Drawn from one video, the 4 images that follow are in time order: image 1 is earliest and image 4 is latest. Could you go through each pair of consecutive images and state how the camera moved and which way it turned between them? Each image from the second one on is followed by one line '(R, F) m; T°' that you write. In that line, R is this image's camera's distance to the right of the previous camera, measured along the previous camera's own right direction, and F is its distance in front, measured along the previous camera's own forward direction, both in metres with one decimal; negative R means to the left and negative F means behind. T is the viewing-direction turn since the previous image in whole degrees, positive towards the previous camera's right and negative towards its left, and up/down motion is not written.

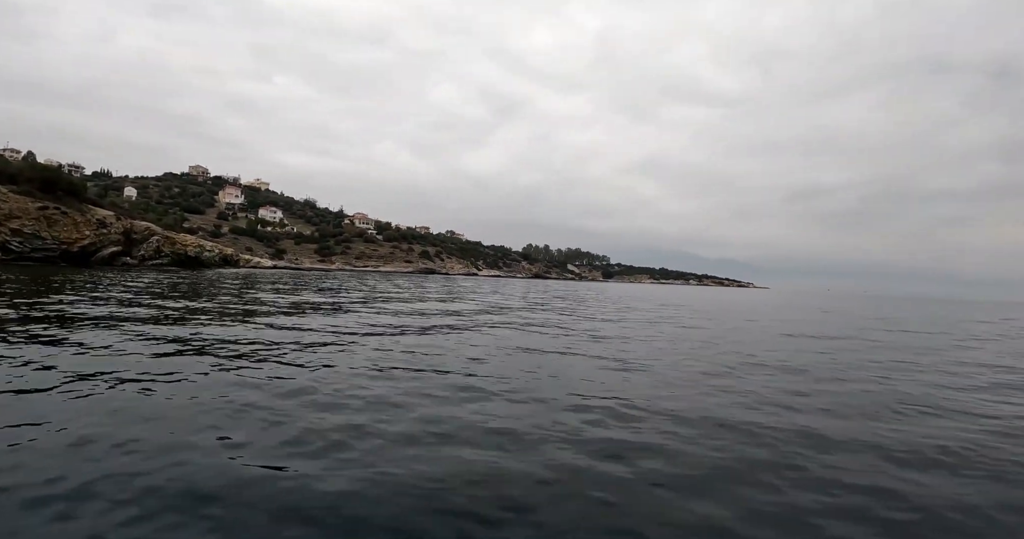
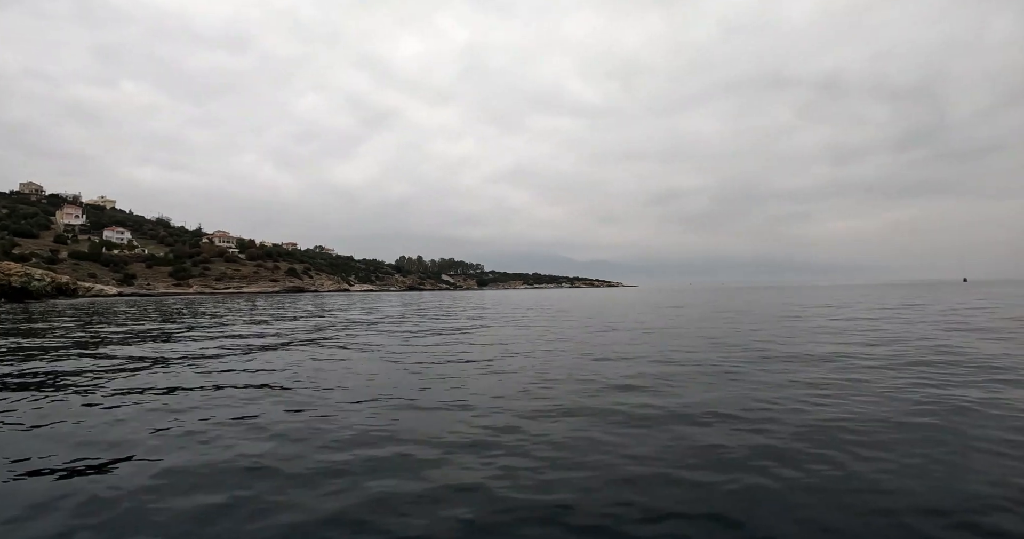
(-0.7, -0.6) m; +13°
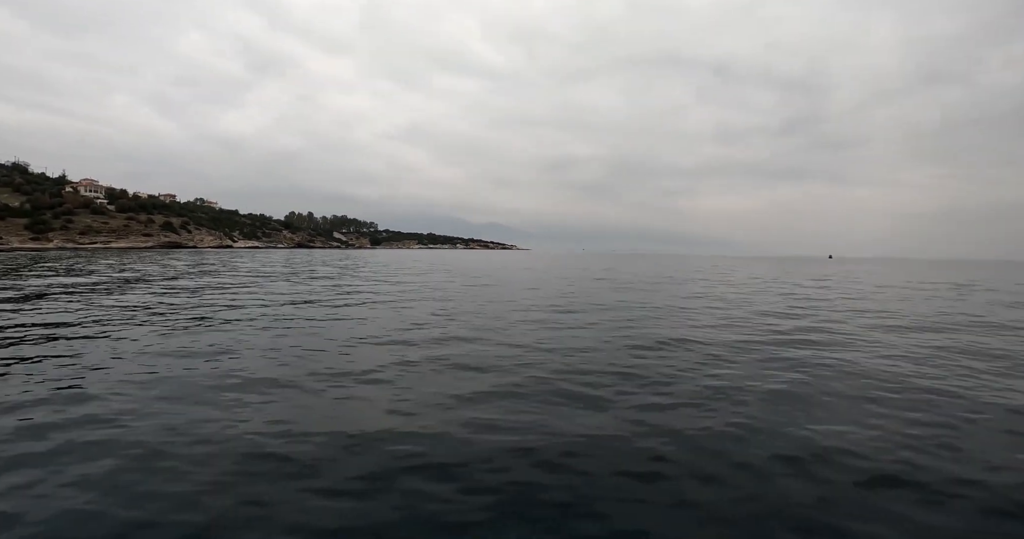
(-1.0, -0.3) m; +11°
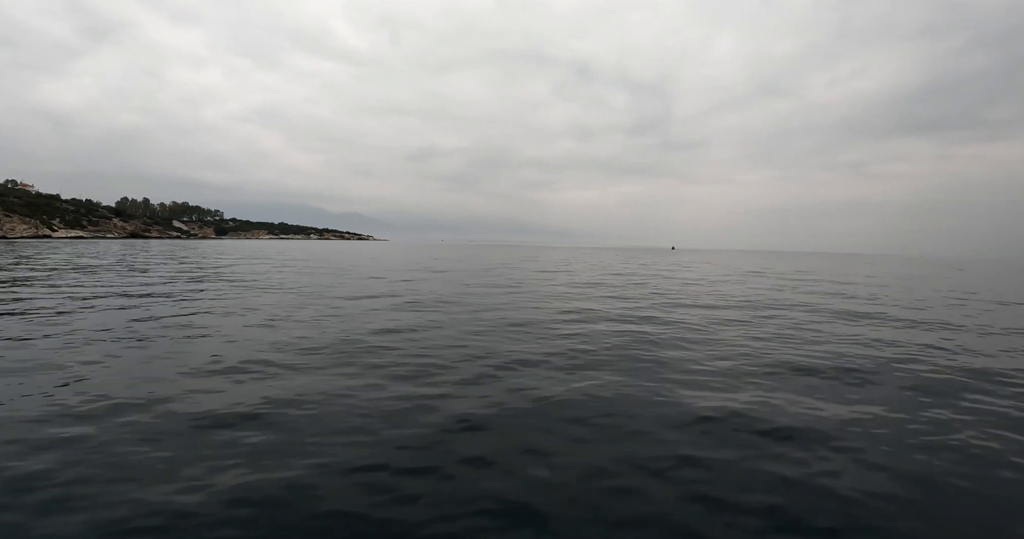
(-0.6, -1.4) m; +13°
